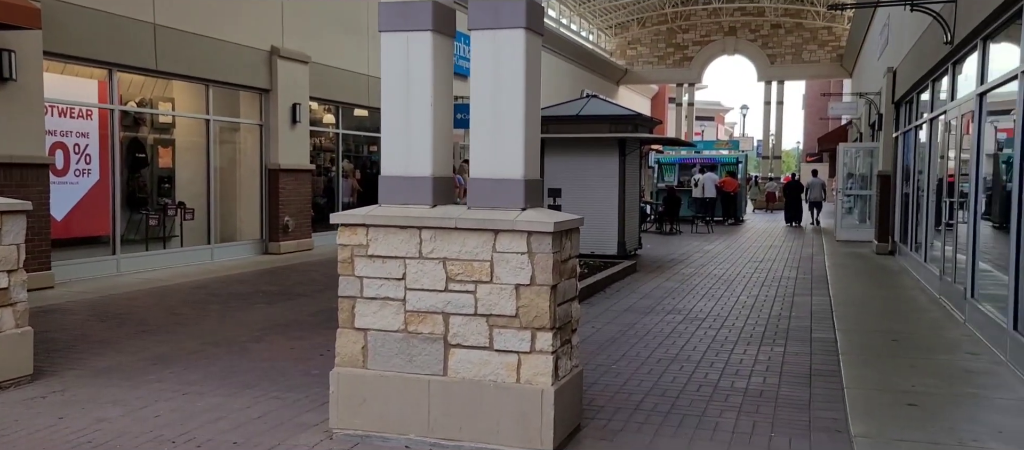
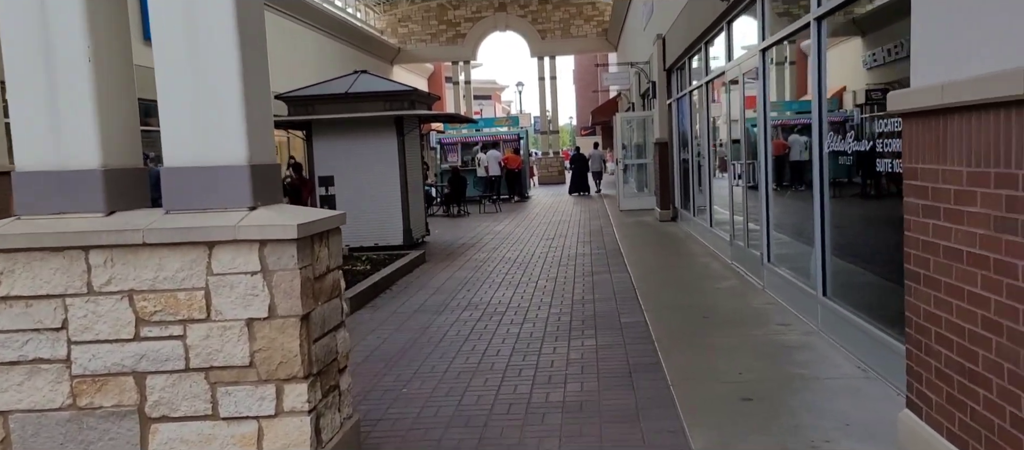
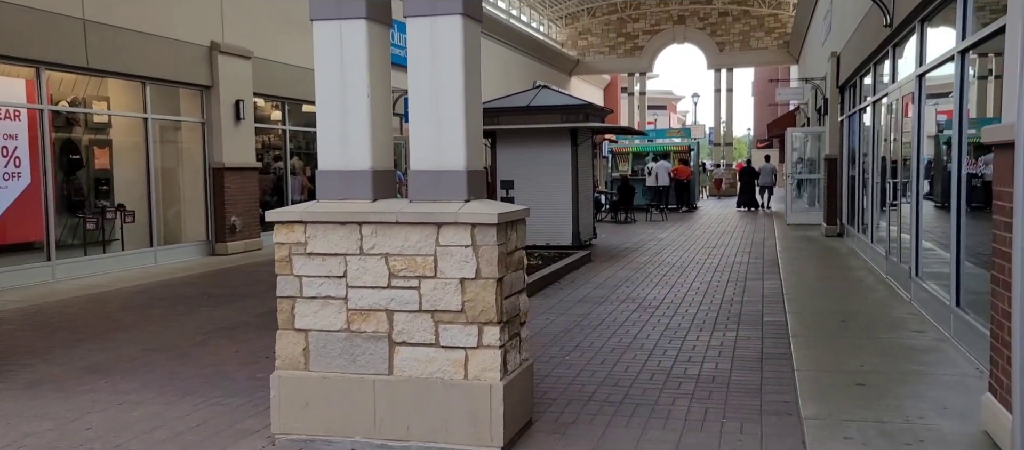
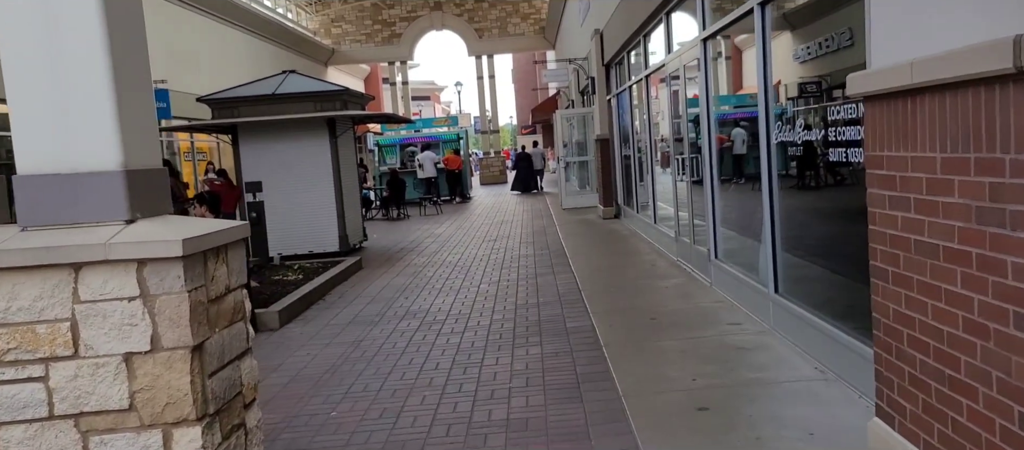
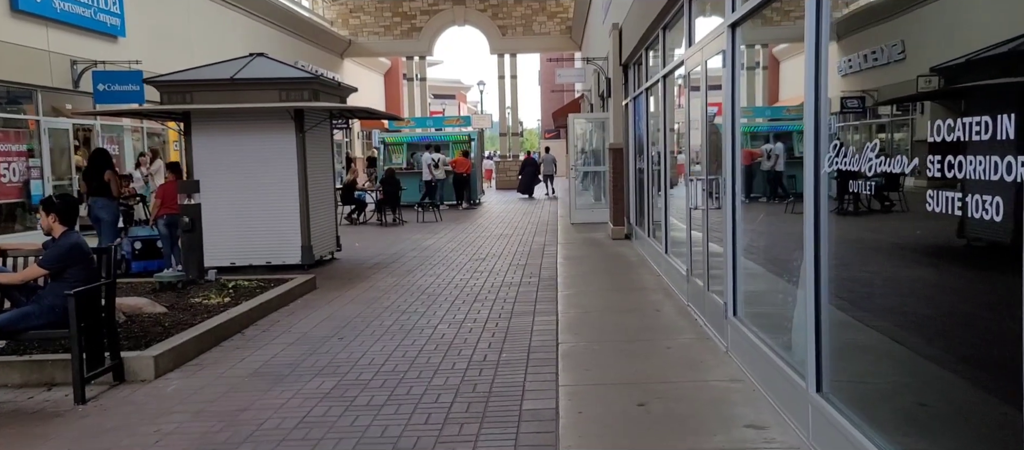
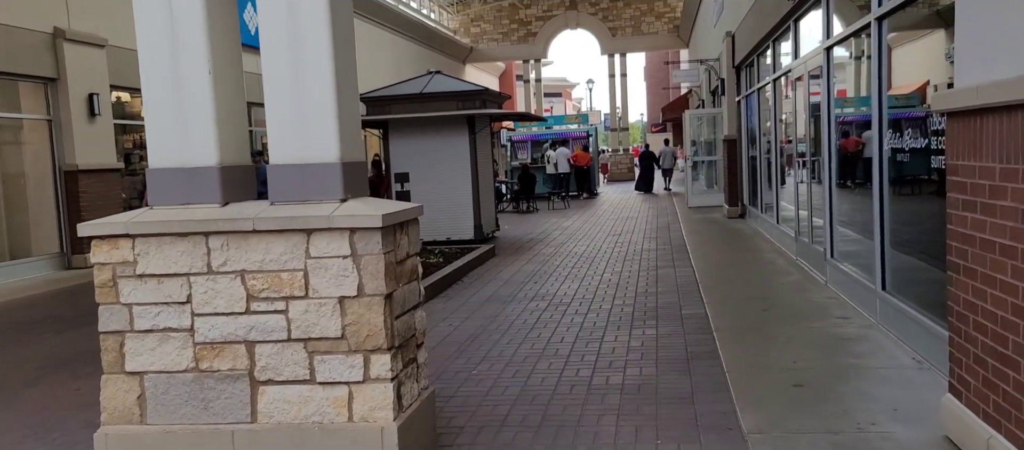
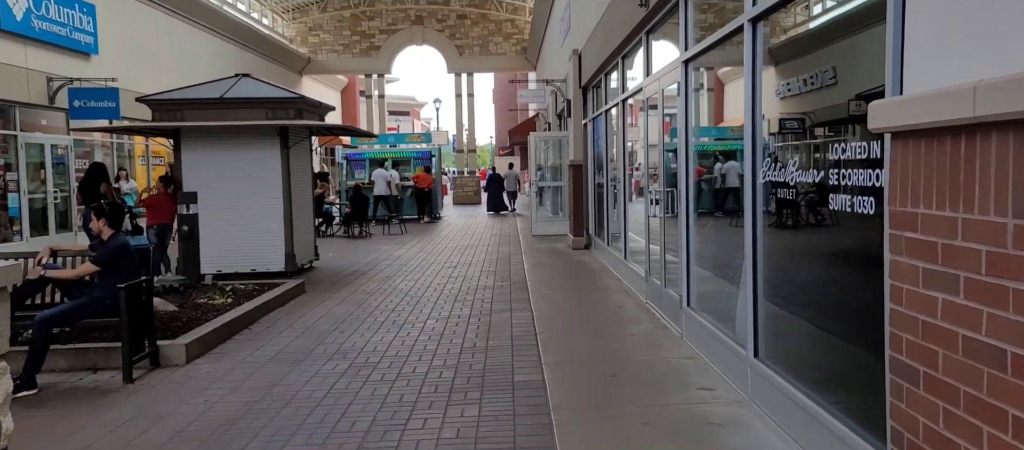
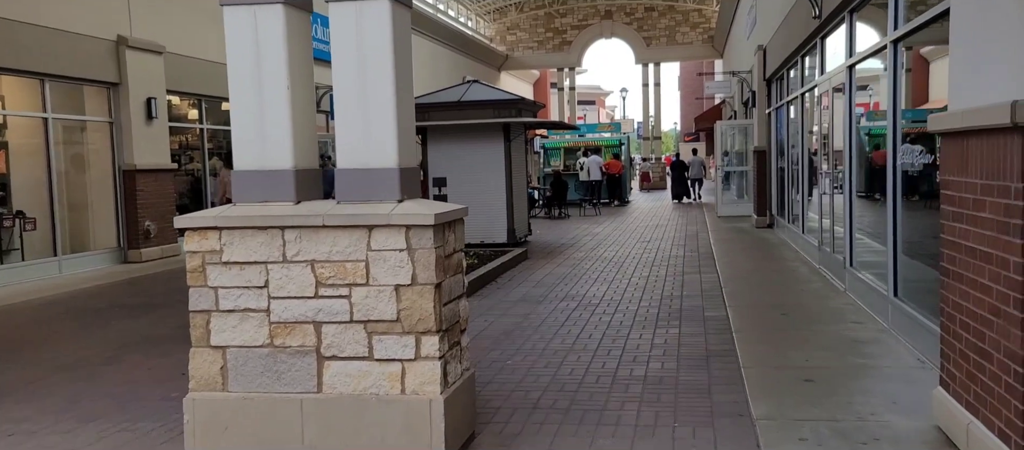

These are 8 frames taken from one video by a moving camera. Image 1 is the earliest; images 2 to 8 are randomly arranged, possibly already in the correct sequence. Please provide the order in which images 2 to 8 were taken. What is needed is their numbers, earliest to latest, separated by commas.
3, 8, 6, 2, 4, 7, 5
